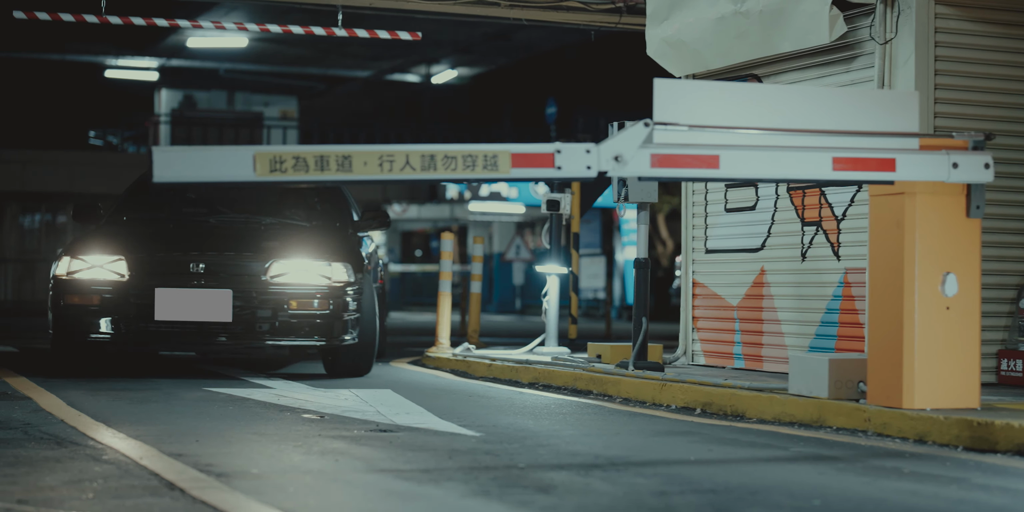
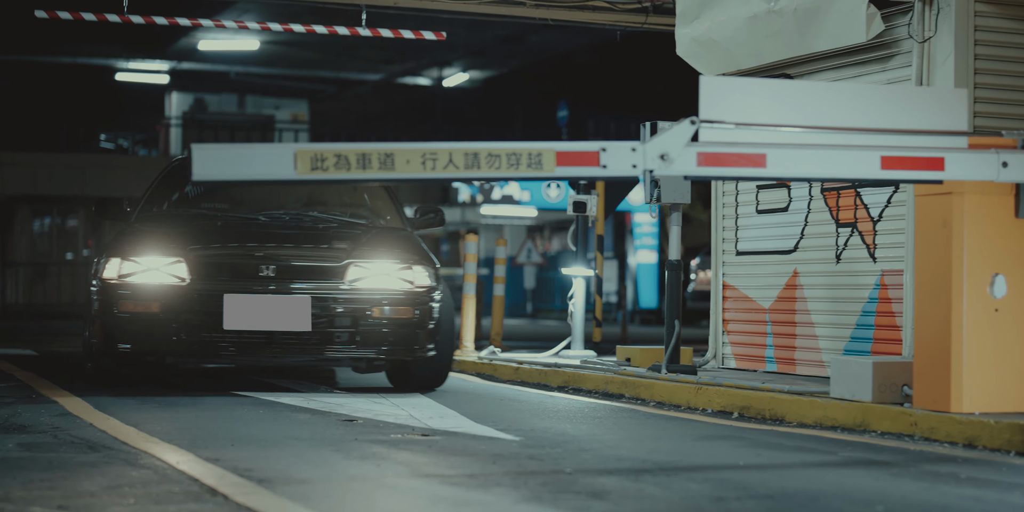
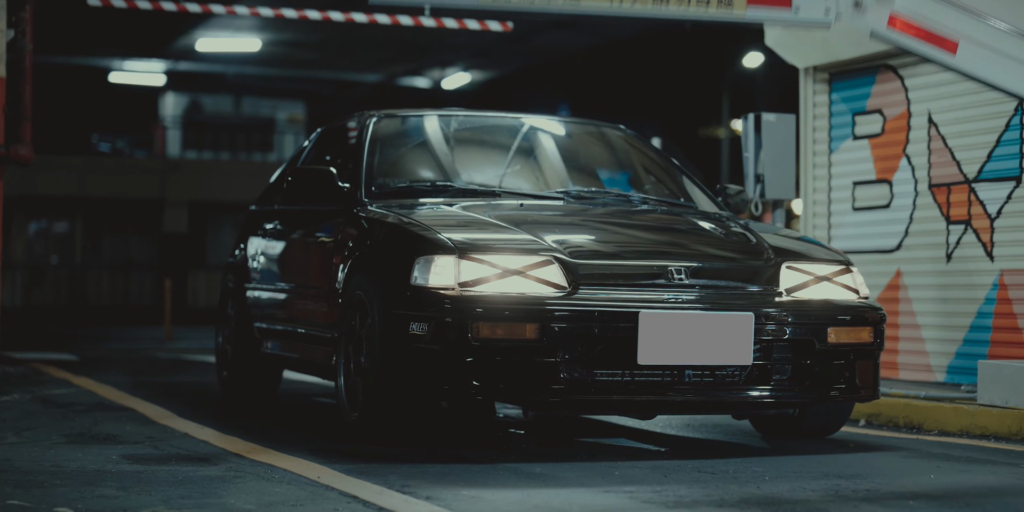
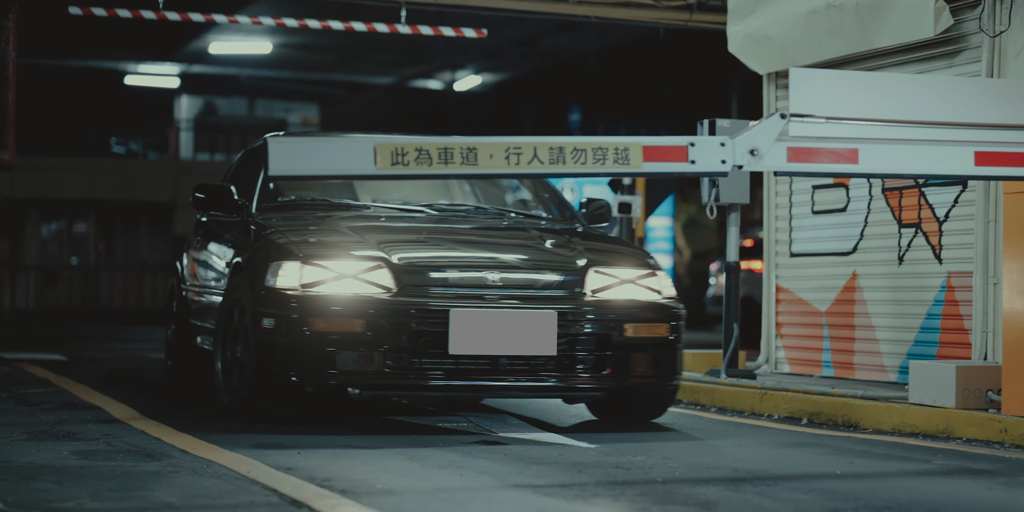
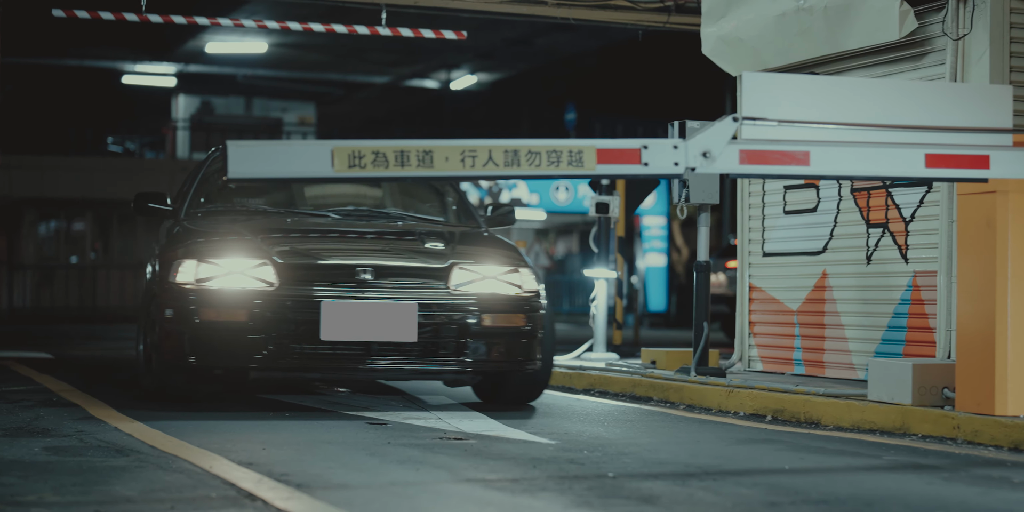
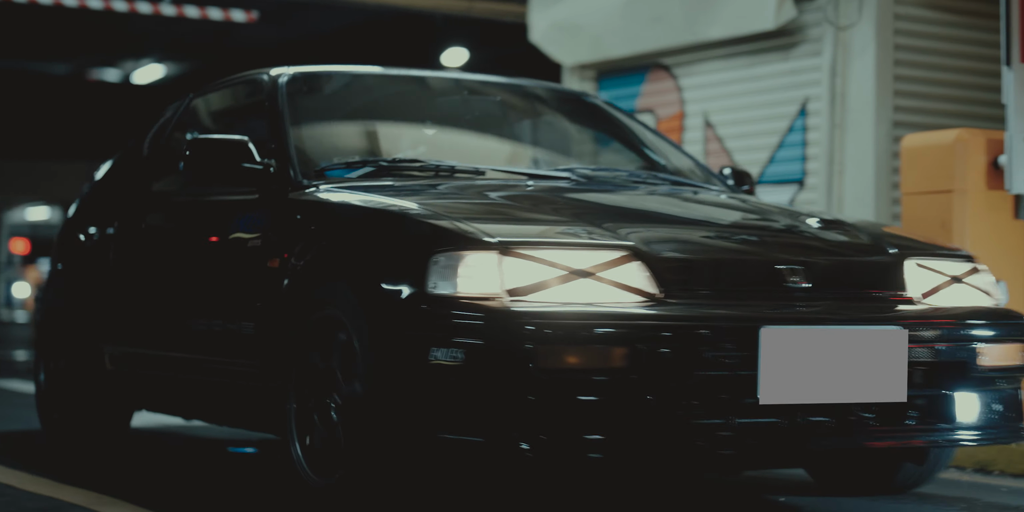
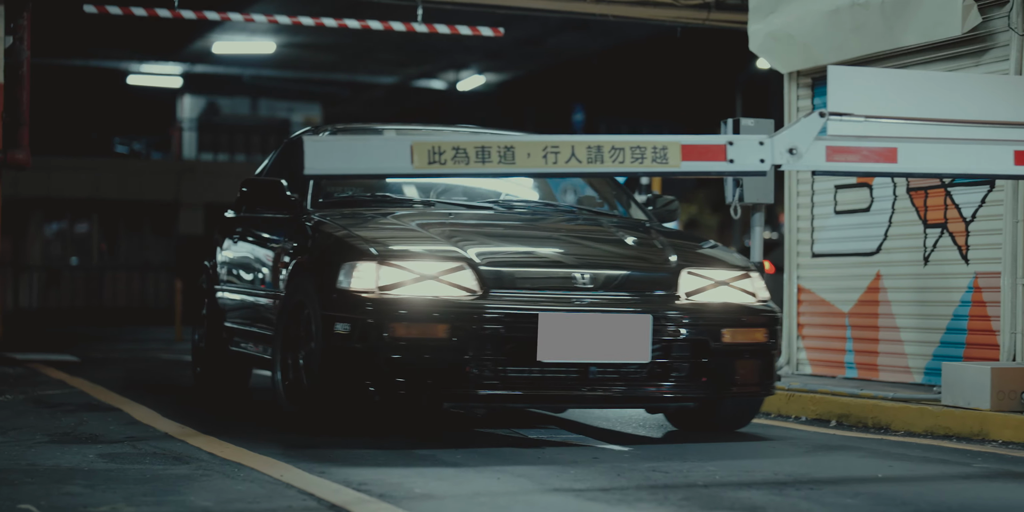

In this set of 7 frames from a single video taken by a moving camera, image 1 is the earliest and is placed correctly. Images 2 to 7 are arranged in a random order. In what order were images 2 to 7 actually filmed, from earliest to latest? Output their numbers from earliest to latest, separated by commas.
2, 5, 4, 7, 3, 6
